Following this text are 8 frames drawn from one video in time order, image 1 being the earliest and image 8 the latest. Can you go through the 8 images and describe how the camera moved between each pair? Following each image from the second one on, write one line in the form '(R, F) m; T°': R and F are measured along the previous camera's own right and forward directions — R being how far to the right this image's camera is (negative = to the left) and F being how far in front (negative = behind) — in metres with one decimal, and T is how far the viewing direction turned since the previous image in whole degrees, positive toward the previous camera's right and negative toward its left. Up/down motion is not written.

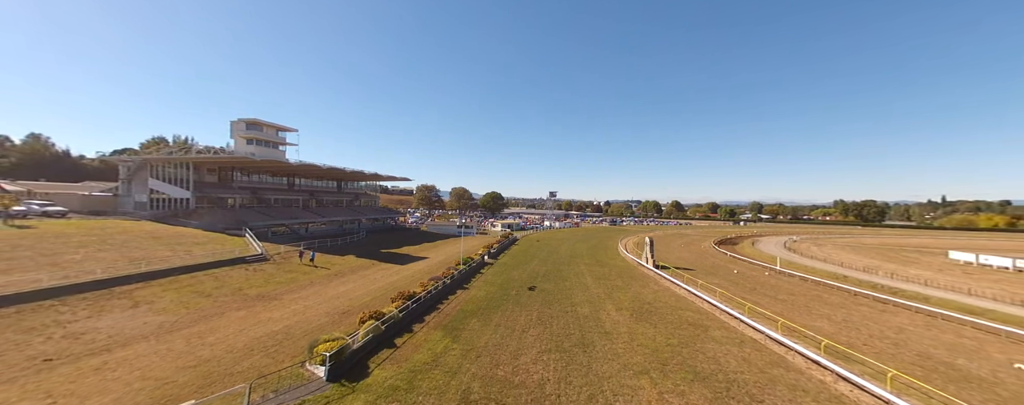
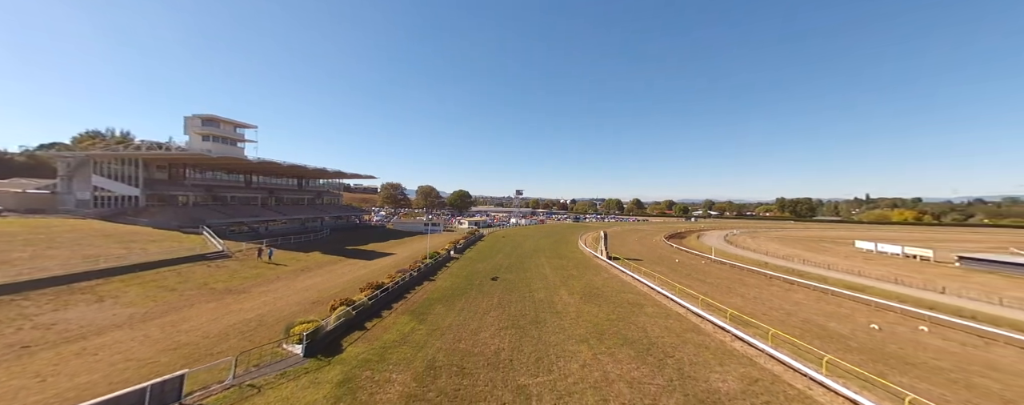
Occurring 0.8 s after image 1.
(+0.4, -1.9) m; +6°
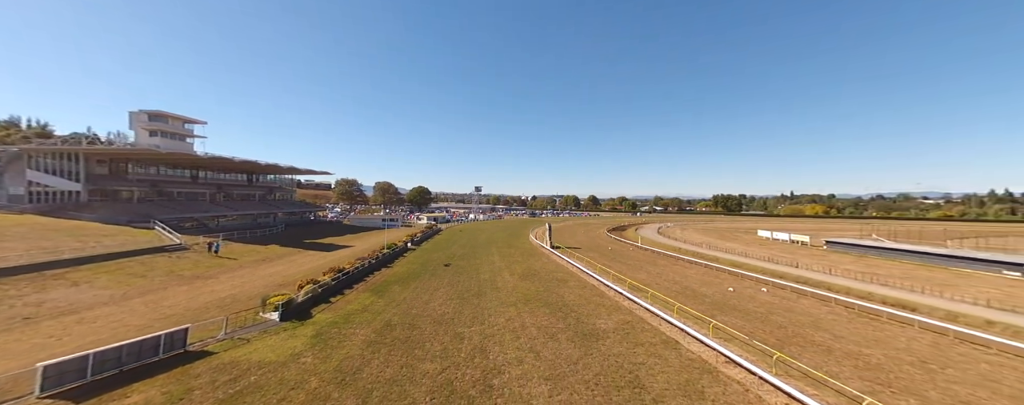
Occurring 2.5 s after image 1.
(+1.1, -3.8) m; +7°
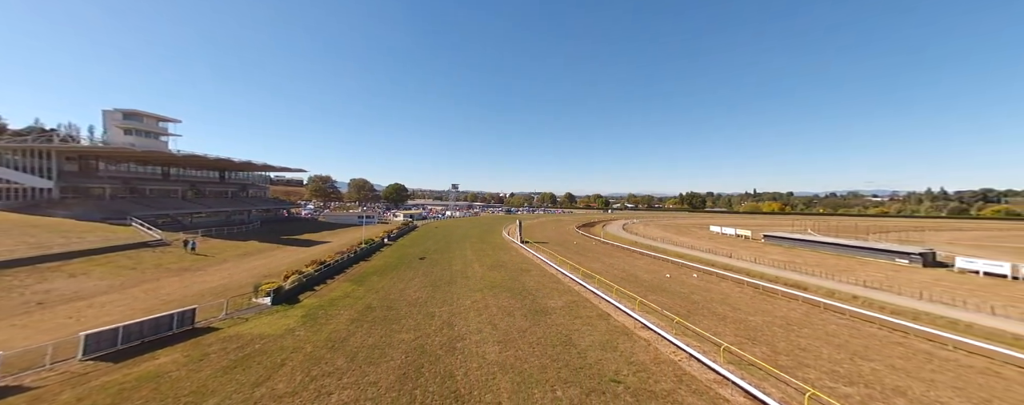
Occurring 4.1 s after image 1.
(+0.8, -2.8) m; +4°
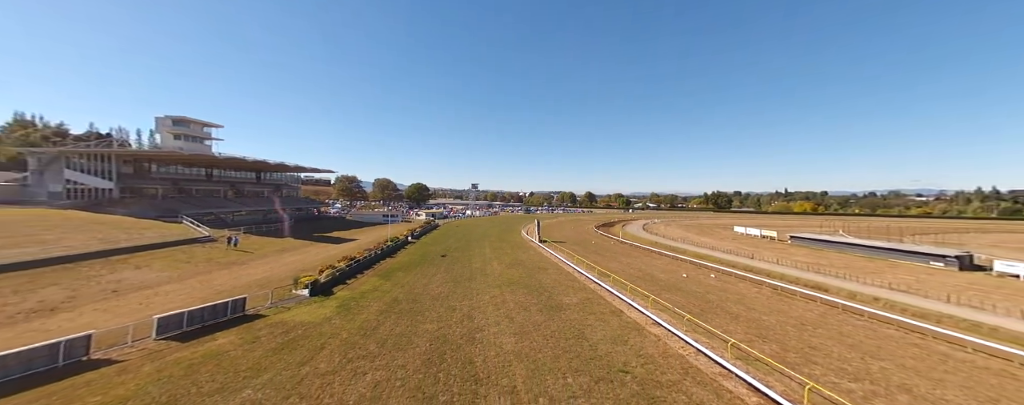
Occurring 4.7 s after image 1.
(+0.1, -0.9) m; -3°
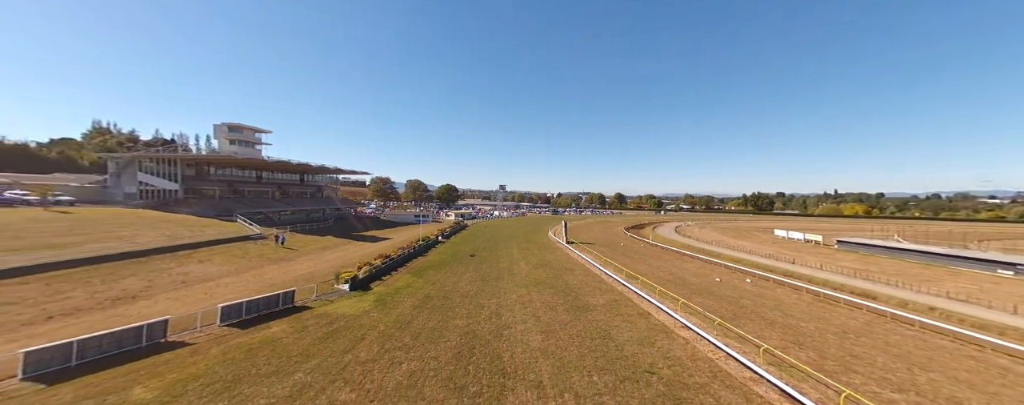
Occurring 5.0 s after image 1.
(0.0, -0.5) m; -5°
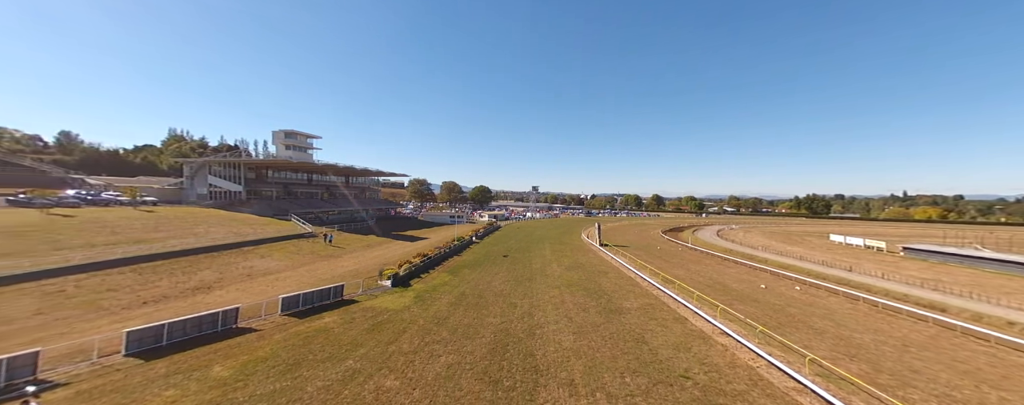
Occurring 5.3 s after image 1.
(-0.1, -0.5) m; -6°
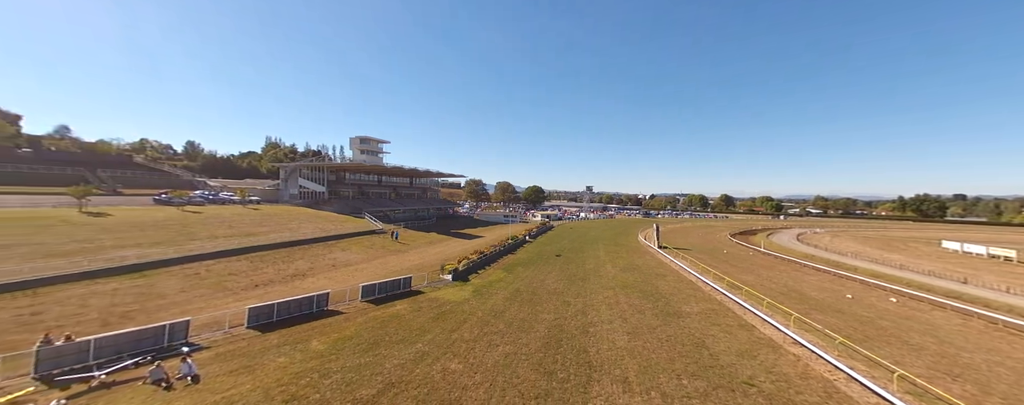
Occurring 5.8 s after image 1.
(-0.1, -0.7) m; -10°
